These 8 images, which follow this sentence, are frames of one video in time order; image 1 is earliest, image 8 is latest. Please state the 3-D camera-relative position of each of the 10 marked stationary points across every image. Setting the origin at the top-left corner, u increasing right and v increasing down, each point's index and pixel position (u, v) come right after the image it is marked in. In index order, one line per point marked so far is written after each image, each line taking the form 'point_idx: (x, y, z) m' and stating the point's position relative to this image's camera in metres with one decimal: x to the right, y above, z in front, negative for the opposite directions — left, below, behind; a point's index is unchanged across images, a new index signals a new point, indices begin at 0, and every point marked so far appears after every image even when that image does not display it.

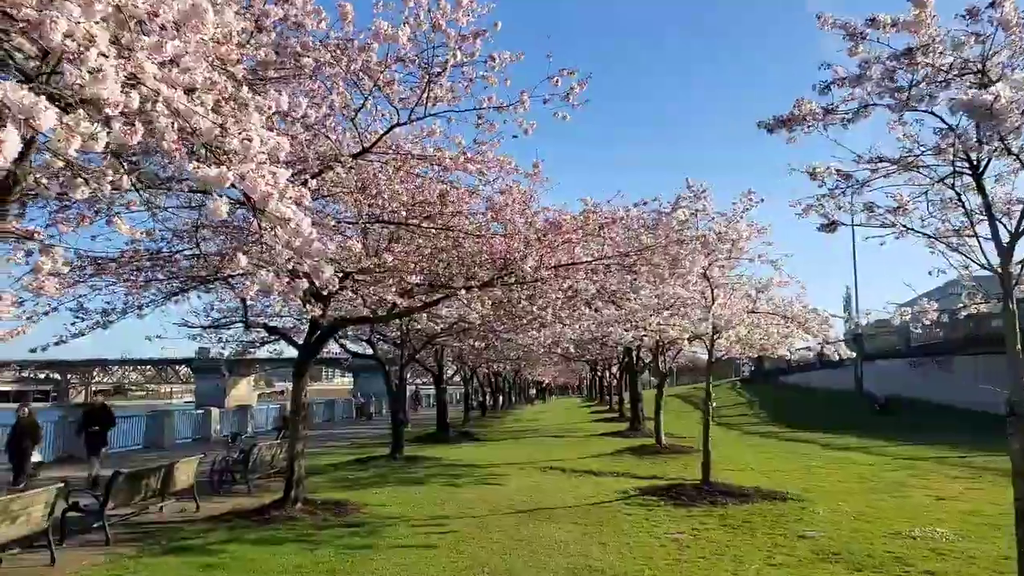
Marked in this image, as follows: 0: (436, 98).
0: (-1.0, +2.5, +10.2) m
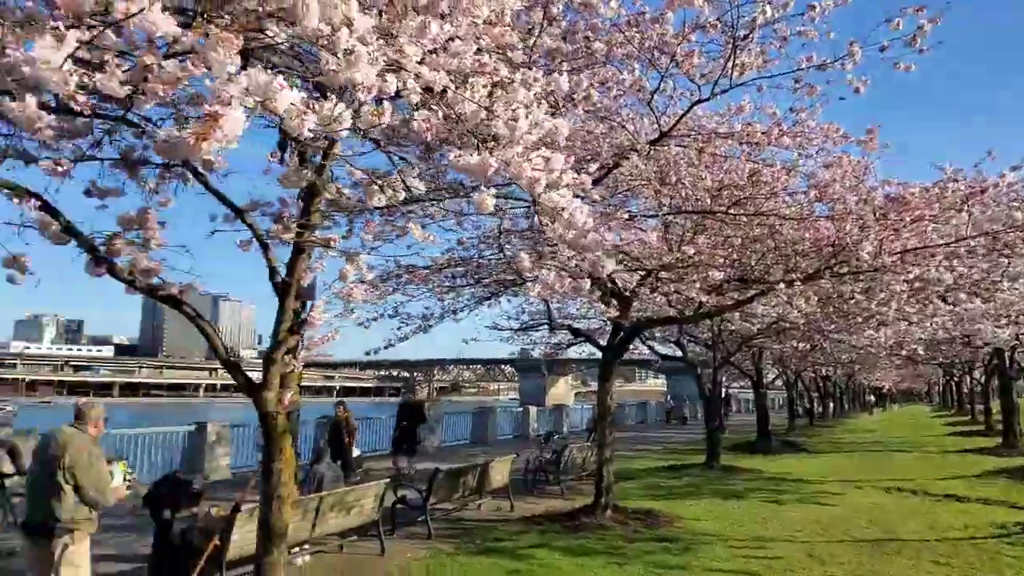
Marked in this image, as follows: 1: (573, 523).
0: (+2.7, +2.6, +9.1) m
1: (+1.0, -4.0, +13.3) m
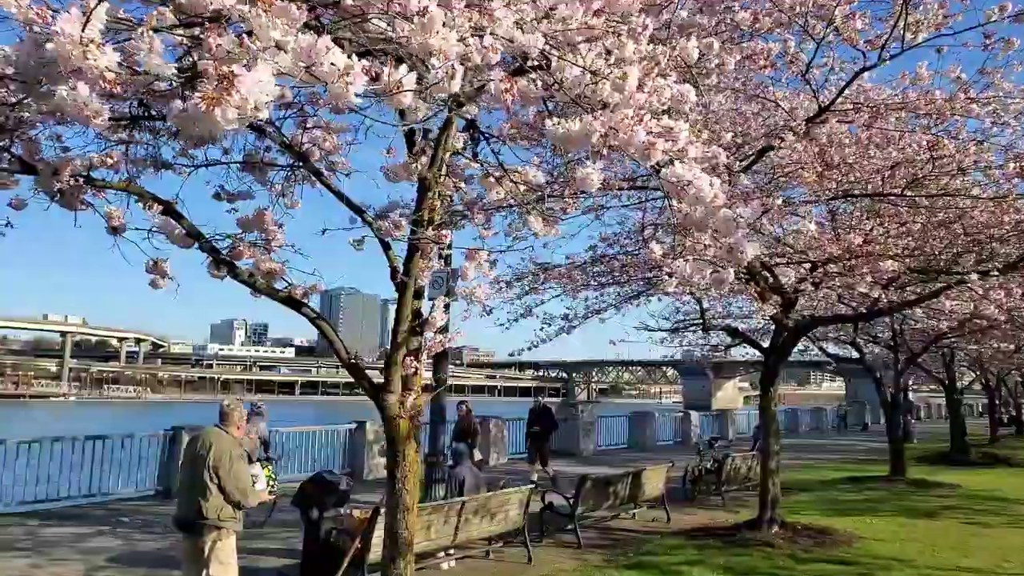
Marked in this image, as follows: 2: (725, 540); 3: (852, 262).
0: (+4.1, +2.7, +8.0) m
1: (+3.5, -3.9, +12.3) m
2: (+3.3, -3.9, +12.1) m
3: (+4.3, +0.3, +9.8) m
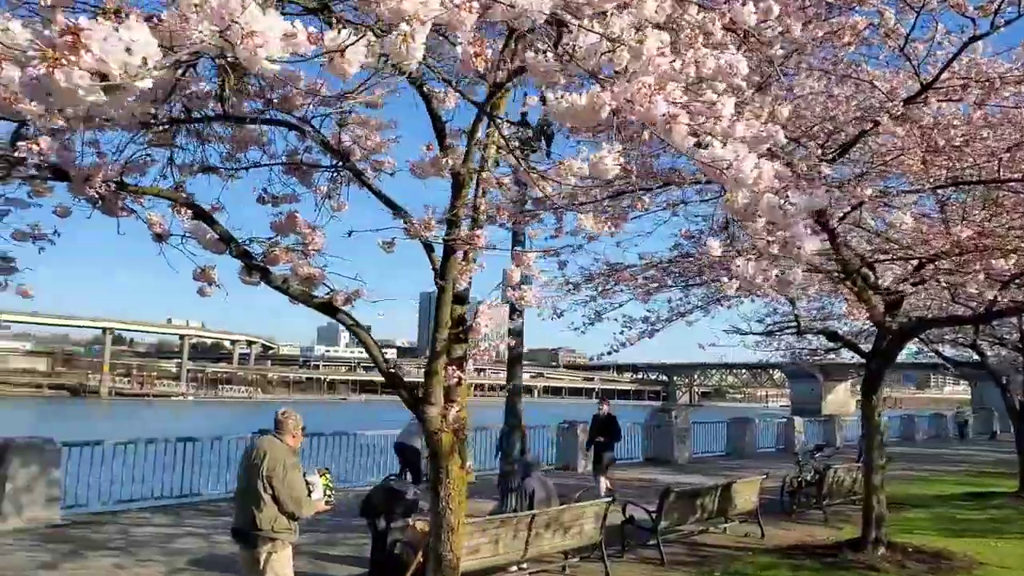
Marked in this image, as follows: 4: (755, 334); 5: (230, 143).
0: (+4.7, +2.7, +7.0) m
1: (+4.7, -3.9, +11.3) m
2: (+4.5, -3.9, +11.2) m
3: (+5.1, +0.3, +8.7) m
4: (+4.5, -0.9, +14.3) m
5: (-2.2, +1.1, +6.0) m
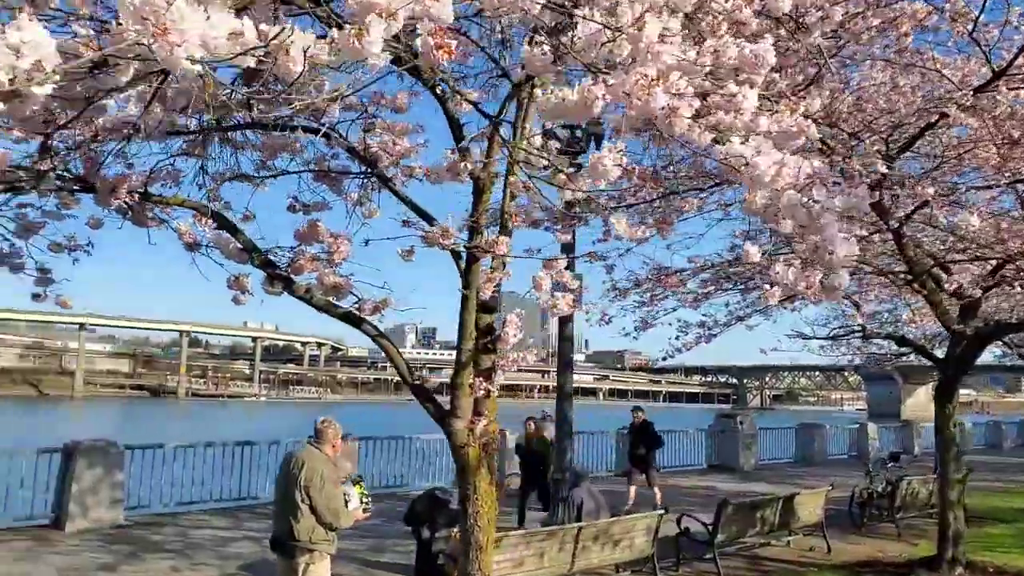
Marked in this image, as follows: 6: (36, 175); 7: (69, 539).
0: (+5.0, +2.7, +6.4) m
1: (+5.4, -4.0, +10.7) m
2: (+5.2, -4.0, +10.6) m
3: (+5.5, +0.3, +8.1) m
4: (+5.4, -0.9, +13.6) m
5: (-1.9, +1.1, +6.0) m
6: (-2.8, +0.7, +4.5) m
7: (-6.7, -3.8, +11.8) m
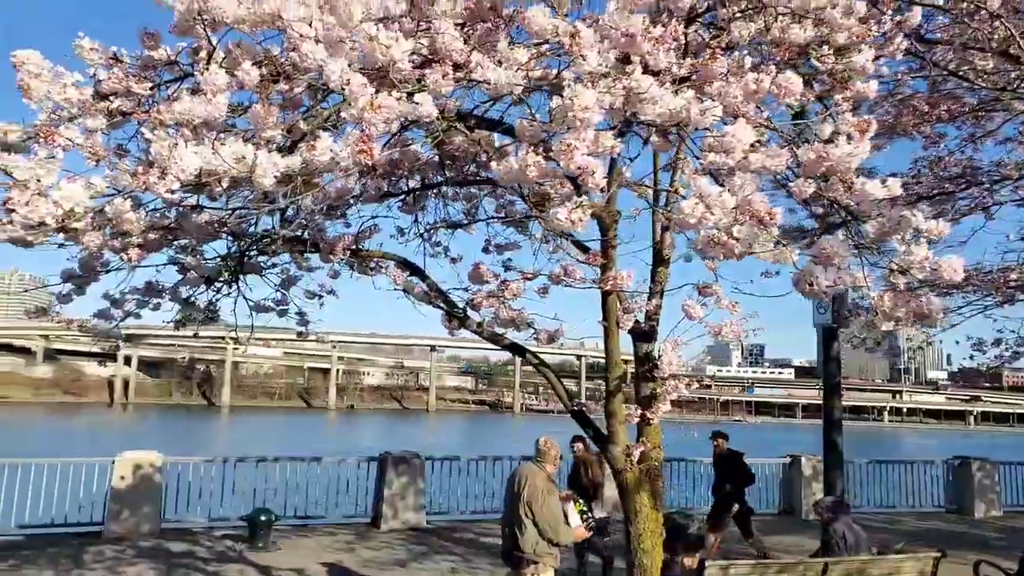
0: (+6.0, +2.7, +4.5) m
1: (+8.3, -4.0, +8.1) m
2: (+8.1, -4.0, +8.1) m
3: (+7.3, +0.3, +5.8) m
4: (+9.4, -1.0, +10.9) m
5: (-0.4, +0.8, +6.8) m
6: (-1.8, +0.4, +5.8) m
7: (-2.3, -4.4, +13.9) m
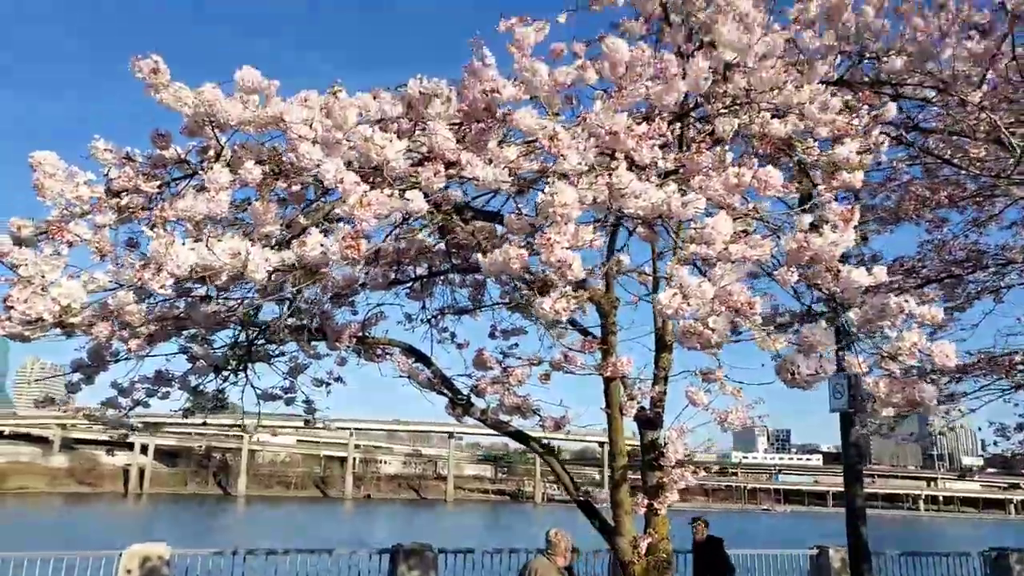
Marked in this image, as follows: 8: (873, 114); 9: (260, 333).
0: (+6.0, +2.2, +4.6) m
1: (+8.4, -4.8, +7.5) m
2: (+8.2, -4.8, +7.5) m
3: (+7.3, -0.3, +5.7) m
4: (+9.5, -2.1, +10.6) m
5: (-0.4, 0.0, +6.9) m
6: (-1.7, -0.3, +5.9) m
7: (-2.1, -5.9, +13.4) m
8: (+2.9, +1.4, +6.2) m
9: (-1.9, -0.3, +5.8) m
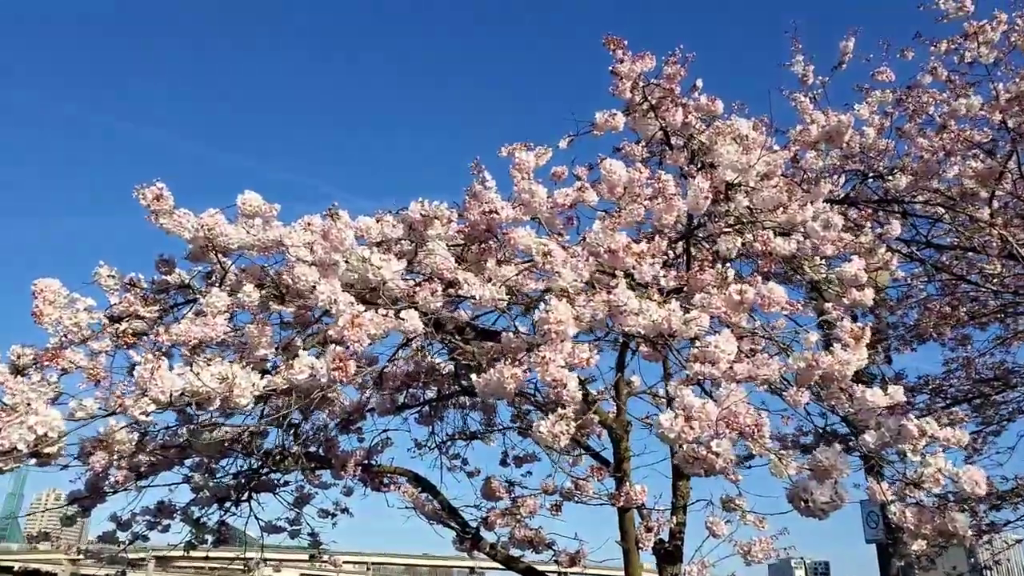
0: (+6.0, +1.6, +4.7) m
1: (+8.6, -5.8, +6.3) m
2: (+8.3, -5.8, +6.3) m
3: (+7.4, -1.0, +5.3) m
4: (+9.8, -3.6, +9.8) m
5: (-0.3, -1.1, +6.7) m
6: (-1.7, -1.2, +5.7) m
7: (-1.7, -8.0, +12.3) m
8: (+3.0, +0.4, +6.2) m
9: (-1.8, -1.3, +5.7) m
